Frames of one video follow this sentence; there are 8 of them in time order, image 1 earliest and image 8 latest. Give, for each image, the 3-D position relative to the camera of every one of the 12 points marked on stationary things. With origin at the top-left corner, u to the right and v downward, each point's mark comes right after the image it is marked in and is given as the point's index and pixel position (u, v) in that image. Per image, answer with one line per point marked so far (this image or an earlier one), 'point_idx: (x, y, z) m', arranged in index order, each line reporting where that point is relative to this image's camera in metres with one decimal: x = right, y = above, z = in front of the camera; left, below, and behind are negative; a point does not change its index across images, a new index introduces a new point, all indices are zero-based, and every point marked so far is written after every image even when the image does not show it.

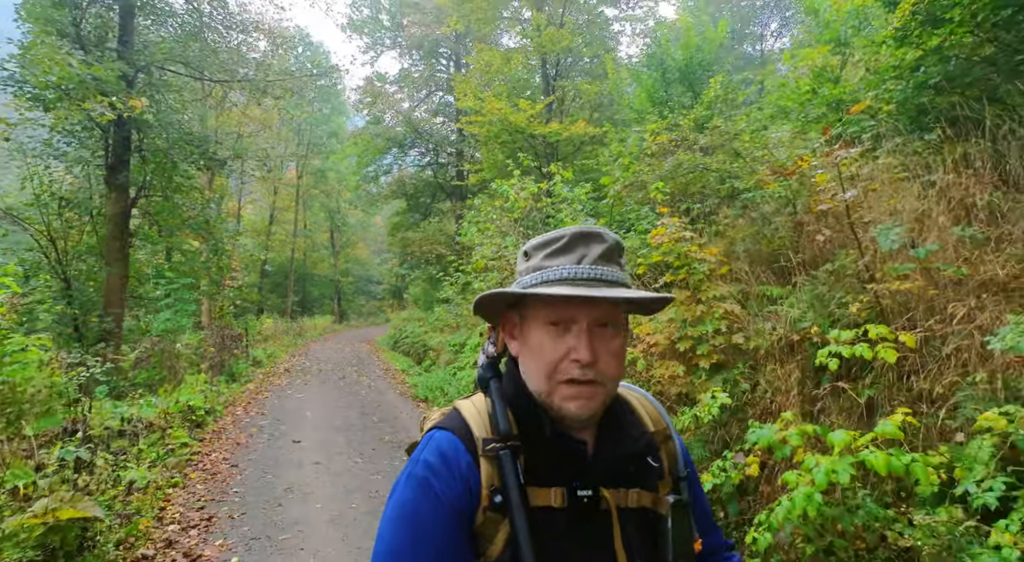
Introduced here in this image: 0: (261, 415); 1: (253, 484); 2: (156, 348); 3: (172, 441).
0: (-3.7, -1.9, +9.4) m
1: (-2.4, -1.8, +5.9) m
2: (-6.0, -1.2, +10.9) m
3: (-3.6, -1.7, +6.8) m
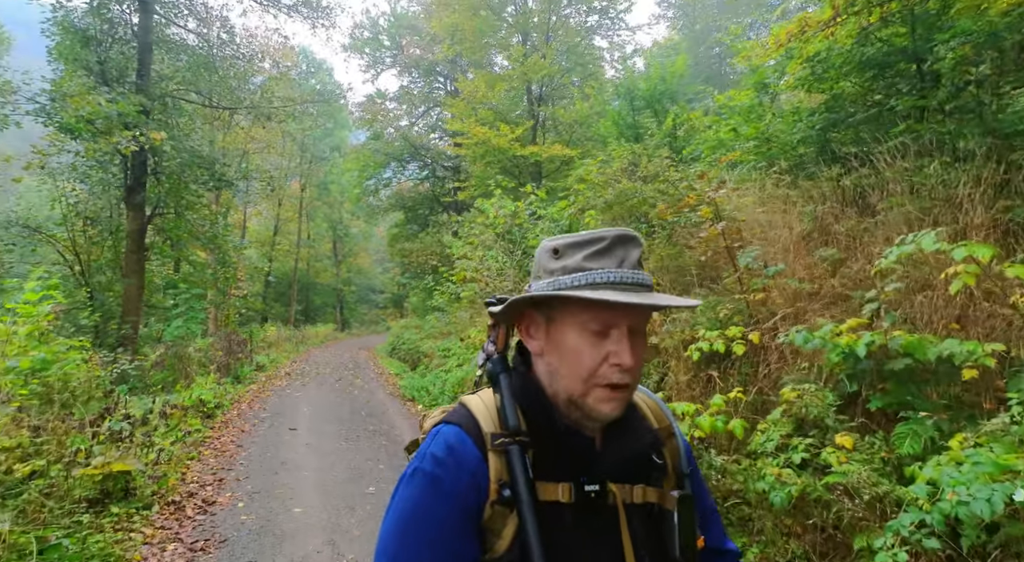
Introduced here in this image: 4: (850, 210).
0: (-4.1, -2.1, +10.6) m
1: (-2.9, -2.0, +7.2) m
2: (-6.5, -1.4, +12.2) m
3: (-4.0, -1.8, +8.1) m
4: (+3.3, +0.7, +6.3) m
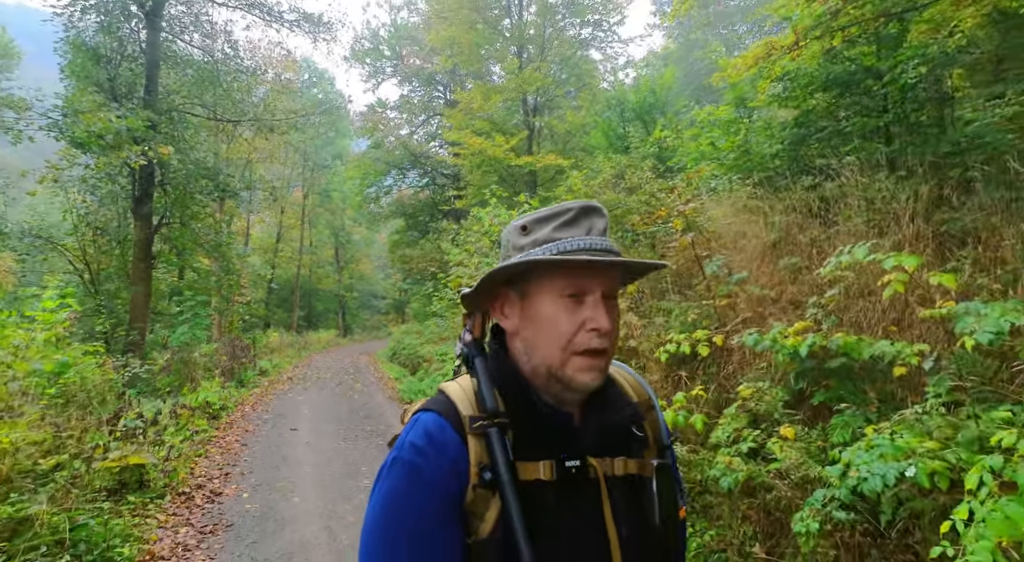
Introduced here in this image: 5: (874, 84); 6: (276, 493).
0: (-4.2, -2.2, +11.1) m
1: (-3.0, -2.0, +7.6) m
2: (-6.6, -1.5, +12.7) m
3: (-4.2, -1.9, +8.5) m
4: (+3.2, +0.7, +6.8) m
5: (+4.1, +2.3, +7.4) m
6: (-2.3, -2.0, +6.2) m
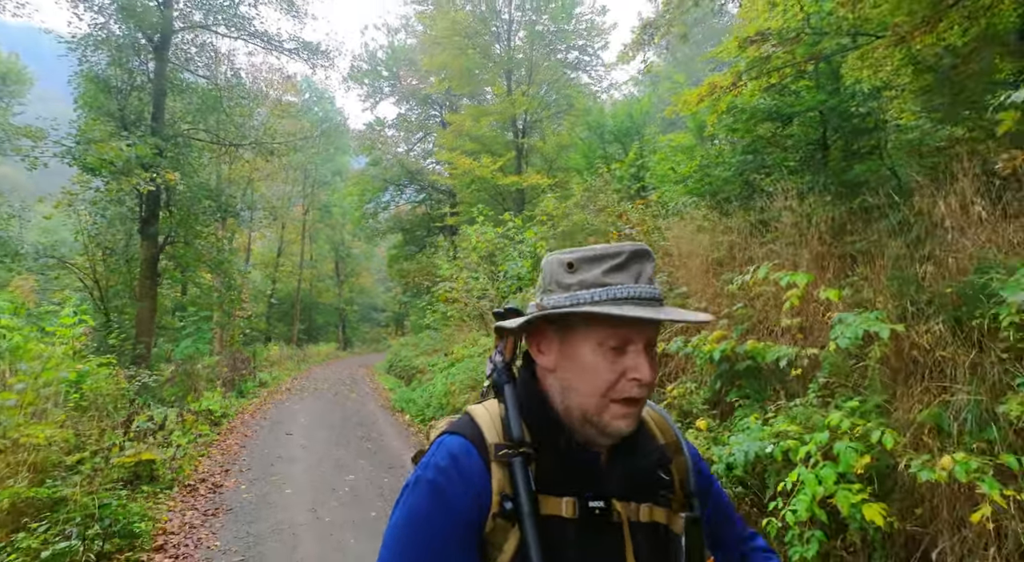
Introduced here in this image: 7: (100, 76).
0: (-4.6, -2.5, +11.9) m
1: (-3.3, -2.3, +8.4) m
2: (-6.9, -1.9, +13.5) m
3: (-4.5, -2.2, +9.3) m
4: (+2.8, +0.5, +7.6) m
5: (+3.8, +2.1, +8.3) m
6: (-2.6, -2.2, +7.0) m
7: (-9.3, +4.6, +14.7) m
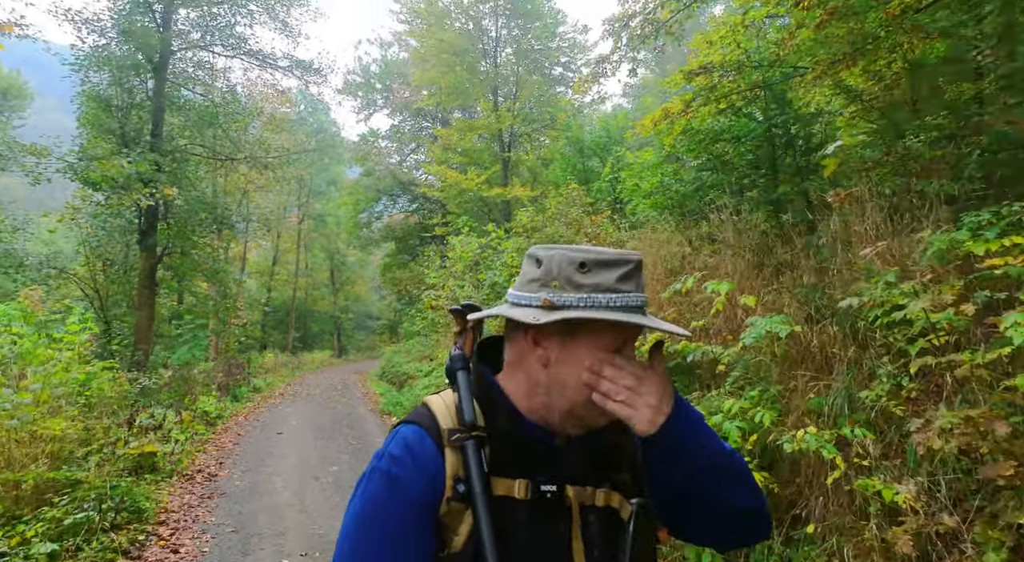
0: (-4.9, -2.7, +12.5) m
1: (-3.7, -2.4, +9.1) m
2: (-7.3, -2.1, +14.2) m
3: (-4.9, -2.3, +10.0) m
4: (+2.5, +0.4, +8.3) m
5: (+3.4, +2.0, +9.1) m
6: (-3.0, -2.3, +7.7) m
7: (-9.8, +4.4, +15.4) m
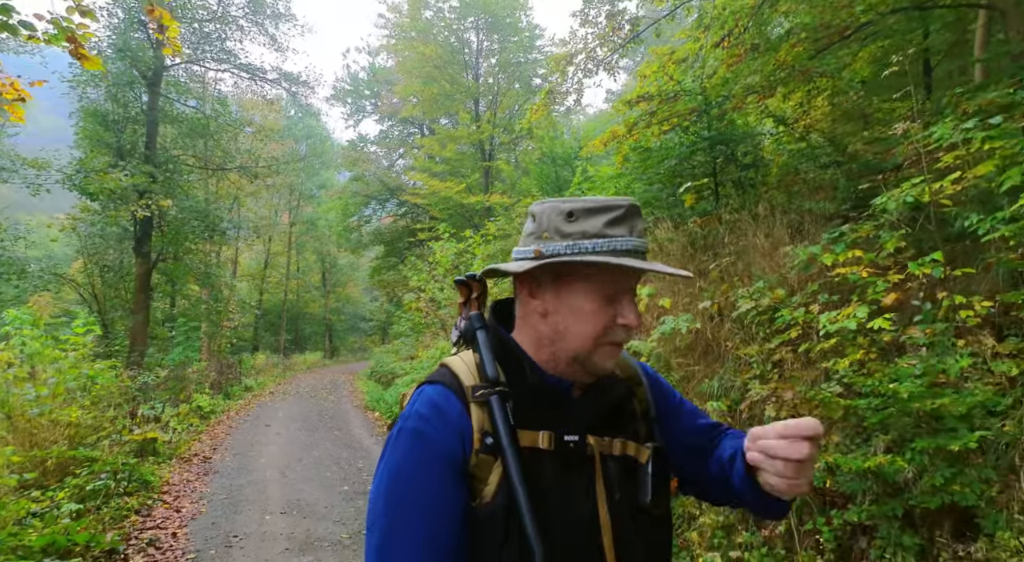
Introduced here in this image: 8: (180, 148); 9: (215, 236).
0: (-5.5, -2.8, +13.5) m
1: (-4.2, -2.5, +10.0) m
2: (-7.9, -2.2, +15.1) m
3: (-5.4, -2.4, +10.9) m
4: (+1.9, +0.4, +9.3) m
5: (+2.8, +1.9, +10.1) m
6: (-3.5, -2.4, +8.6) m
7: (-10.4, +4.3, +16.3) m
8: (-9.1, +3.6, +17.8) m
9: (-8.8, +1.3, +19.1) m
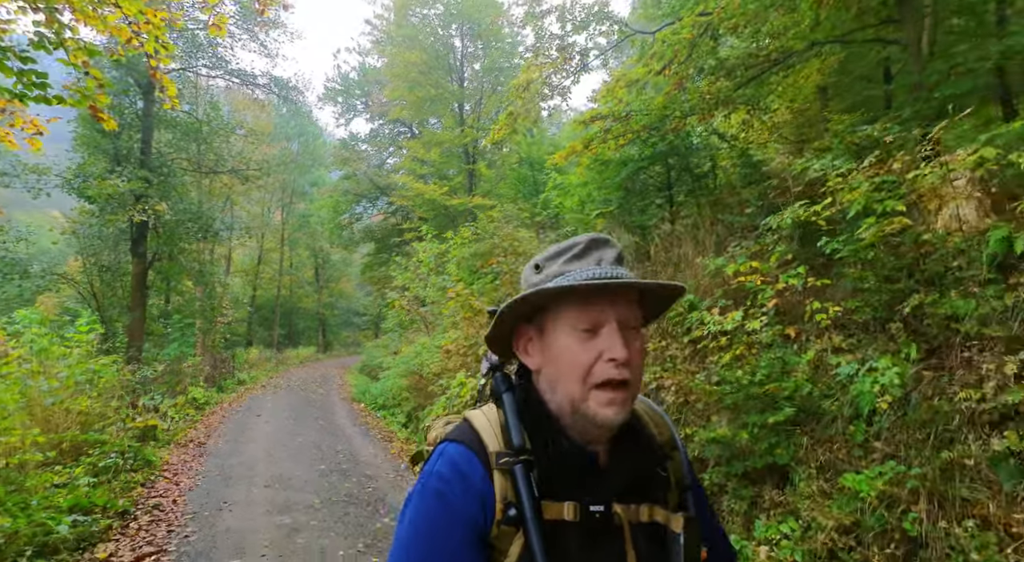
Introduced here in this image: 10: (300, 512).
0: (-6.1, -2.8, +14.4) m
1: (-4.8, -2.5, +11.0) m
2: (-8.5, -2.2, +16.0) m
3: (-6.0, -2.4, +11.9) m
4: (+1.4, +0.3, +10.3) m
5: (+2.3, +1.9, +11.0) m
6: (-4.0, -2.5, +9.6) m
7: (-11.0, +4.3, +17.1) m
8: (-9.7, +3.7, +18.6) m
9: (-9.4, +1.4, +20.0) m
10: (-2.0, -2.3, +6.3) m
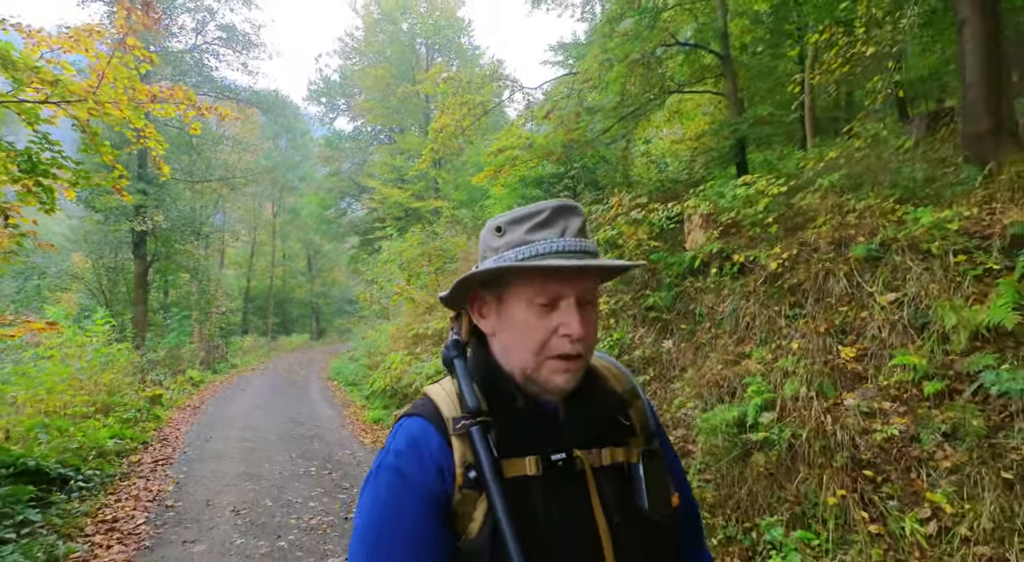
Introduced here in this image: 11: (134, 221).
0: (-7.5, -2.8, +17.1) m
1: (-6.2, -2.5, +13.7) m
2: (-9.9, -2.1, +18.7) m
3: (-7.4, -2.4, +14.6) m
4: (-0.1, +0.4, +13.0) m
5: (+0.8, +2.0, +13.7) m
6: (-5.4, -2.5, +12.3) m
7: (-12.5, +4.3, +19.7) m
8: (-11.3, +3.7, +21.2) m
9: (-10.9, +1.5, +22.6) m
10: (-3.4, -2.3, +9.0) m
11: (-10.8, +1.8, +18.4) m
